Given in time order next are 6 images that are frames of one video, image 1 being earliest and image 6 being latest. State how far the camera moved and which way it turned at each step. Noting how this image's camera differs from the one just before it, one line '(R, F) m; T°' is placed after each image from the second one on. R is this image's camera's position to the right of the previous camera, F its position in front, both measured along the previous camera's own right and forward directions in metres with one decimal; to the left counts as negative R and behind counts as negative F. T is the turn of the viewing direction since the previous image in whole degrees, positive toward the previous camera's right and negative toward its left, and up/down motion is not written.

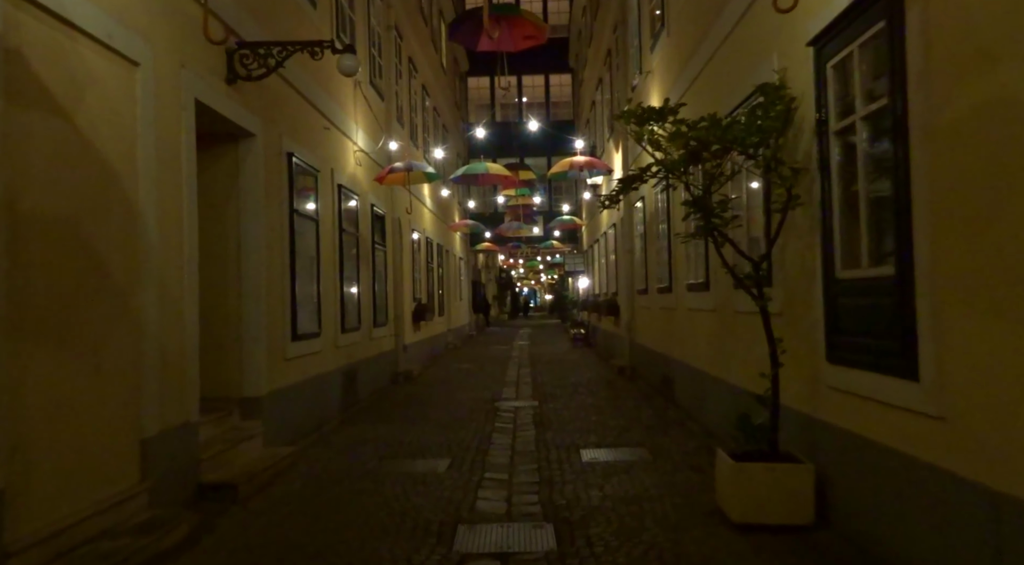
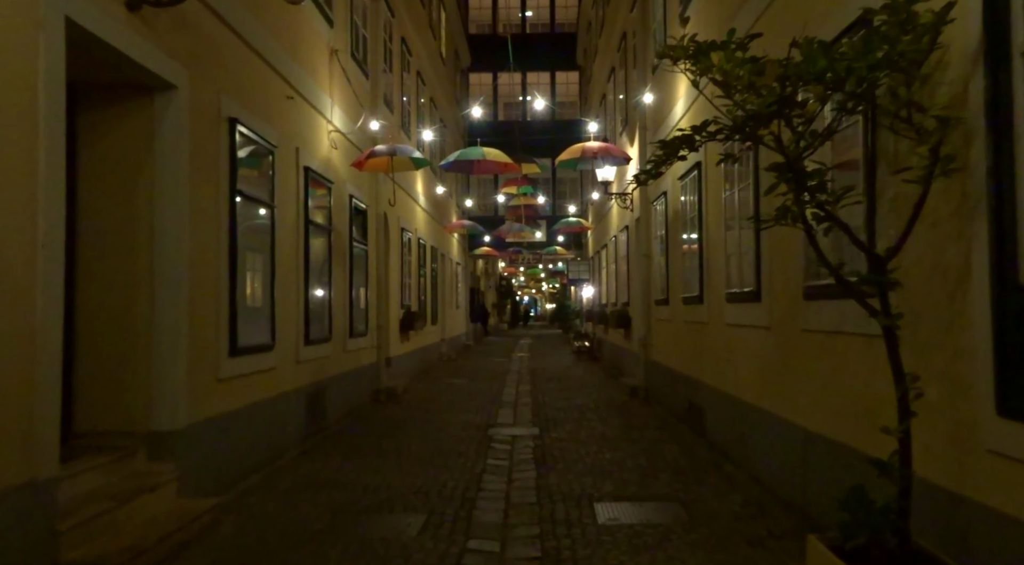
(0.0, +1.8) m; 0°
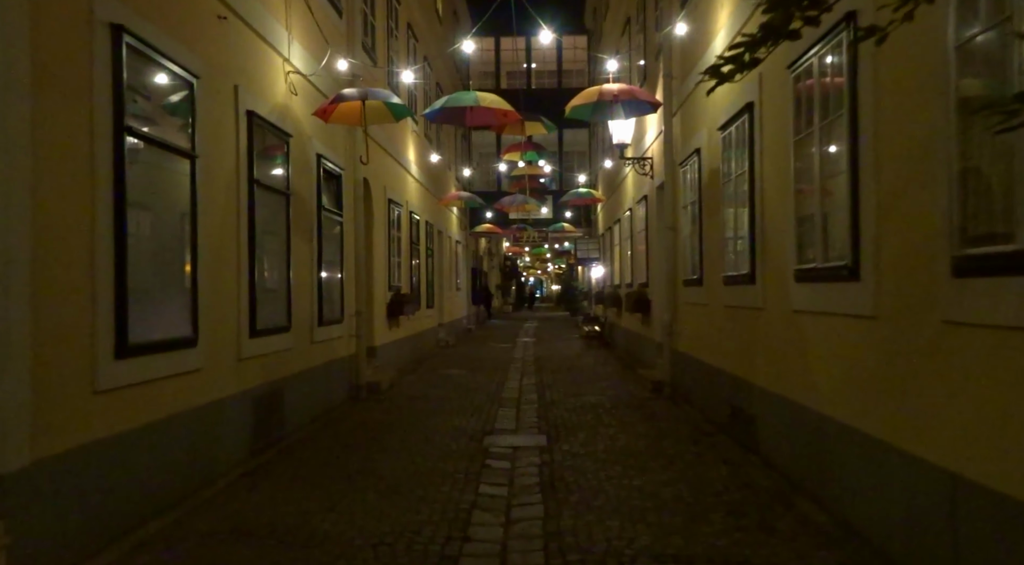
(+0.1, +1.9) m; 0°
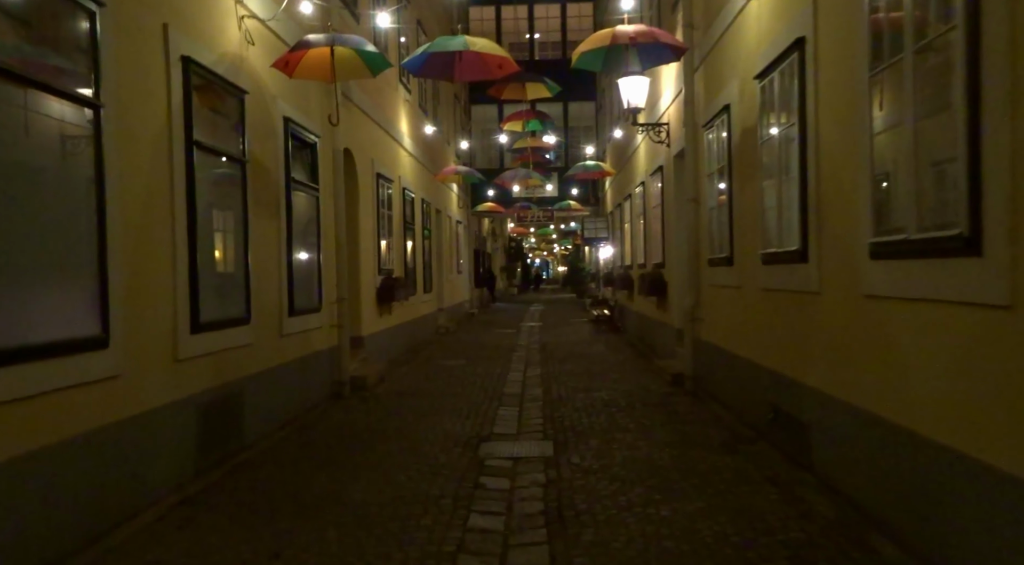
(+0.1, +1.3) m; 0°
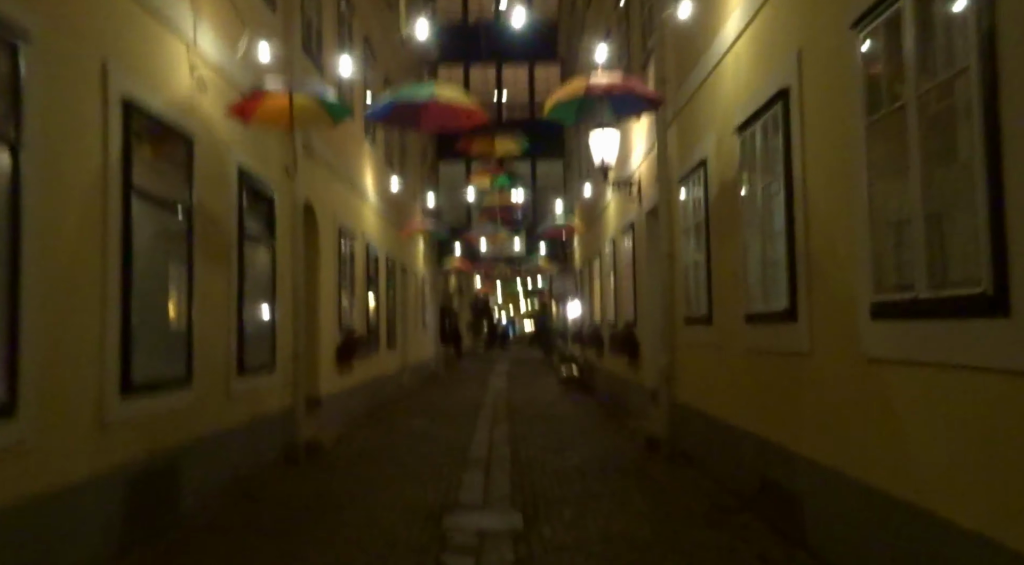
(0.0, +0.5) m; +2°
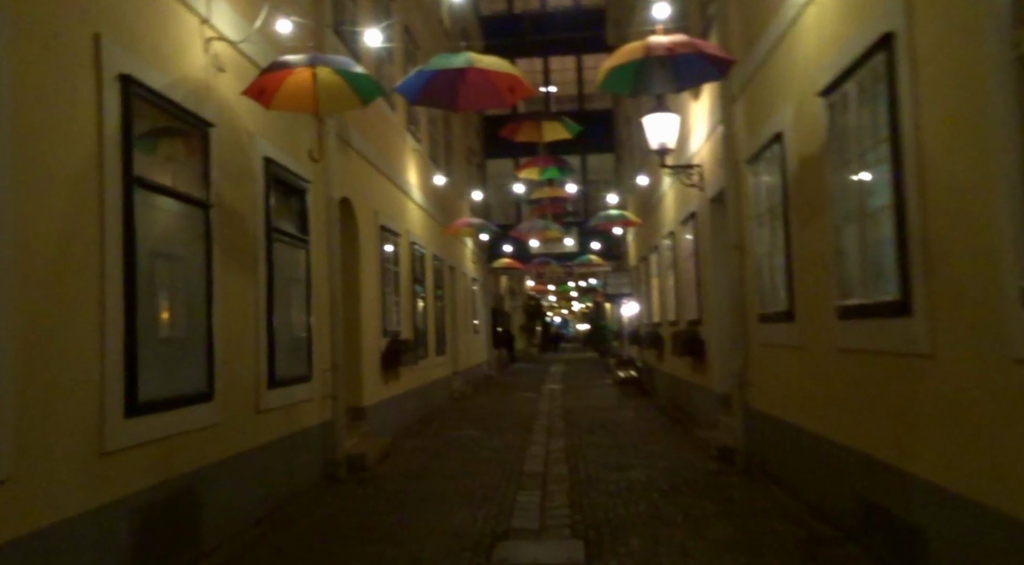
(0.0, +0.8) m; -4°
